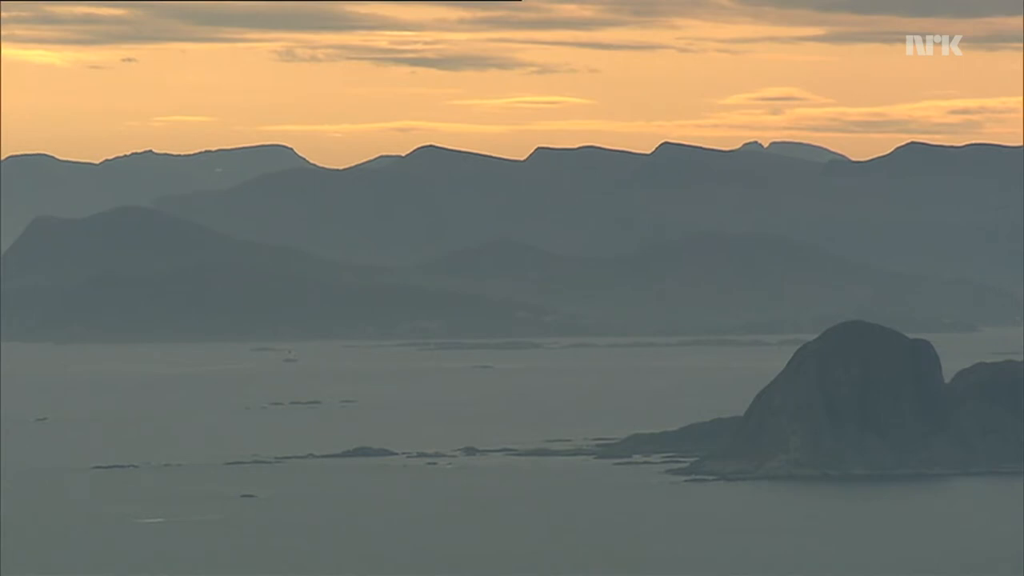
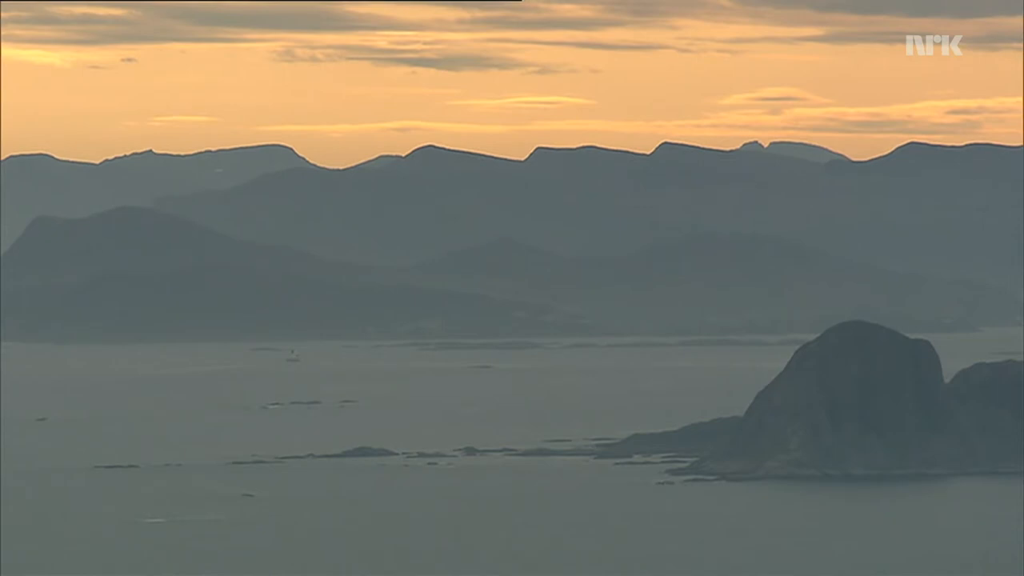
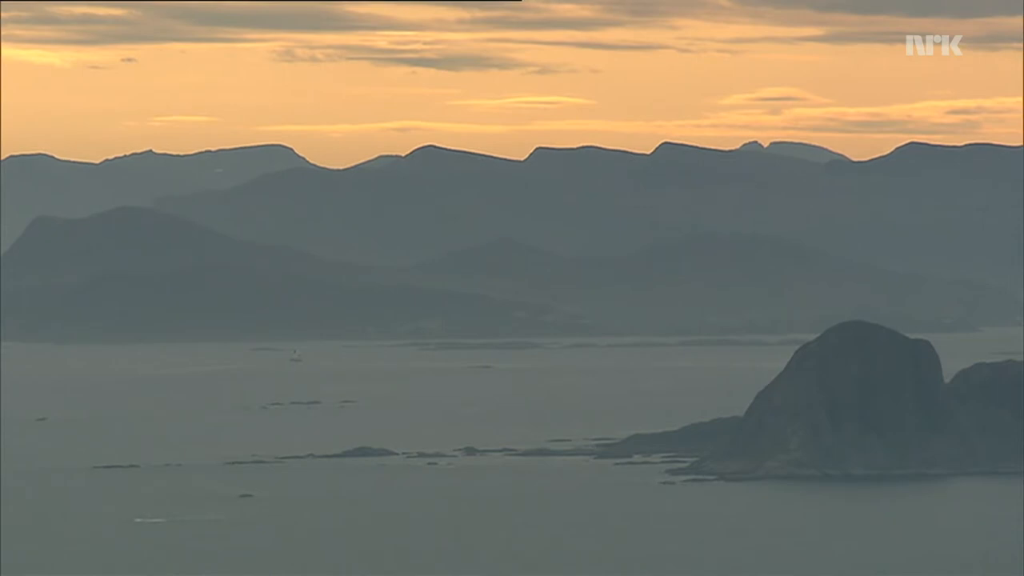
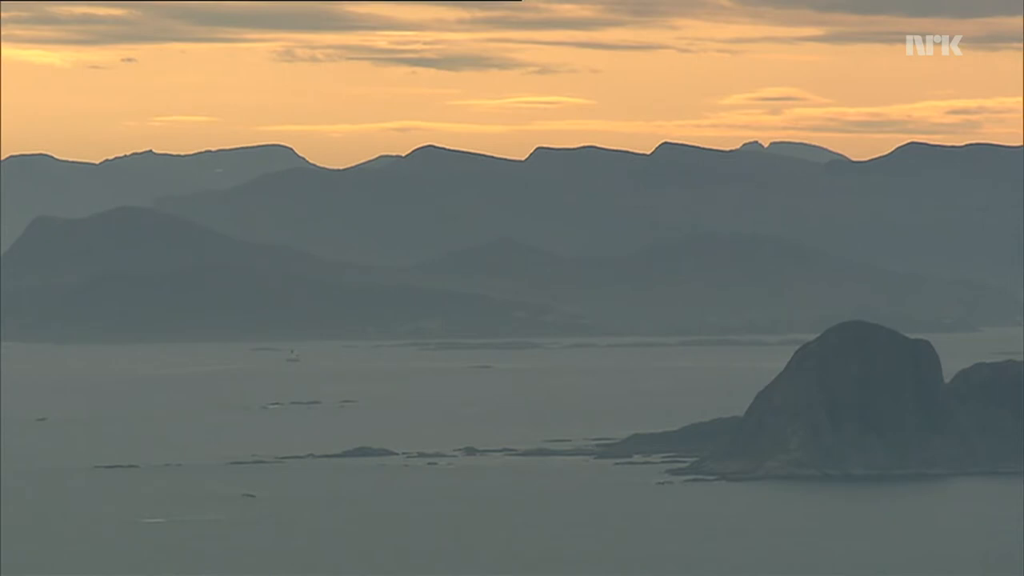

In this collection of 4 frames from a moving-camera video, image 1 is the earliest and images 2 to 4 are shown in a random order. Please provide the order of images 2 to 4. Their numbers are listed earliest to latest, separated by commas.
4, 2, 3
